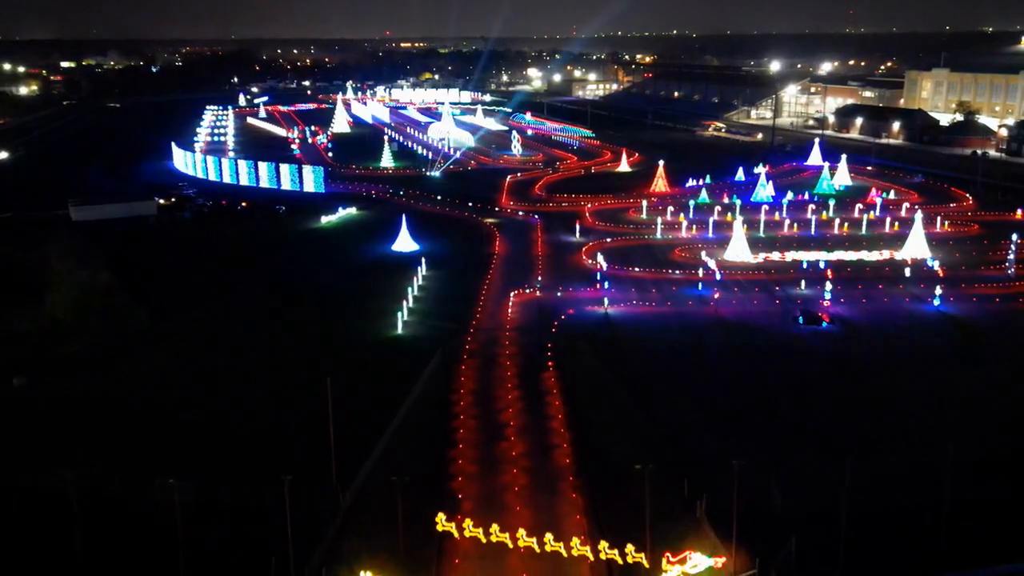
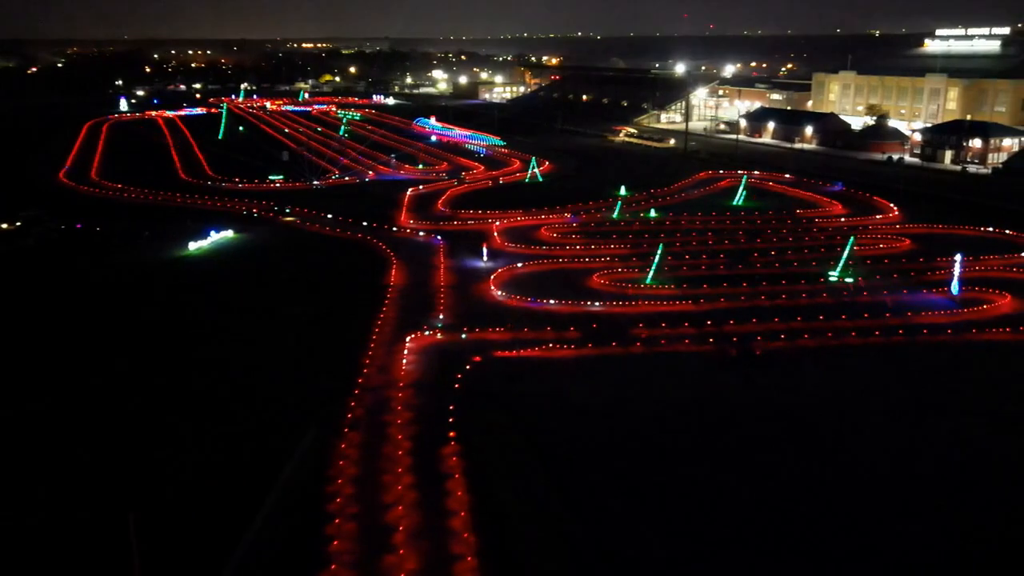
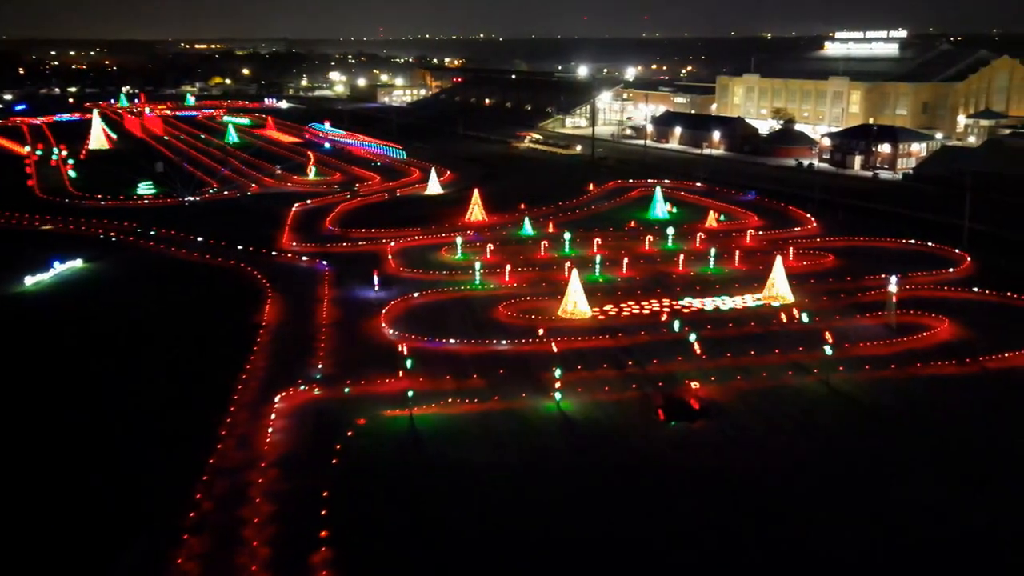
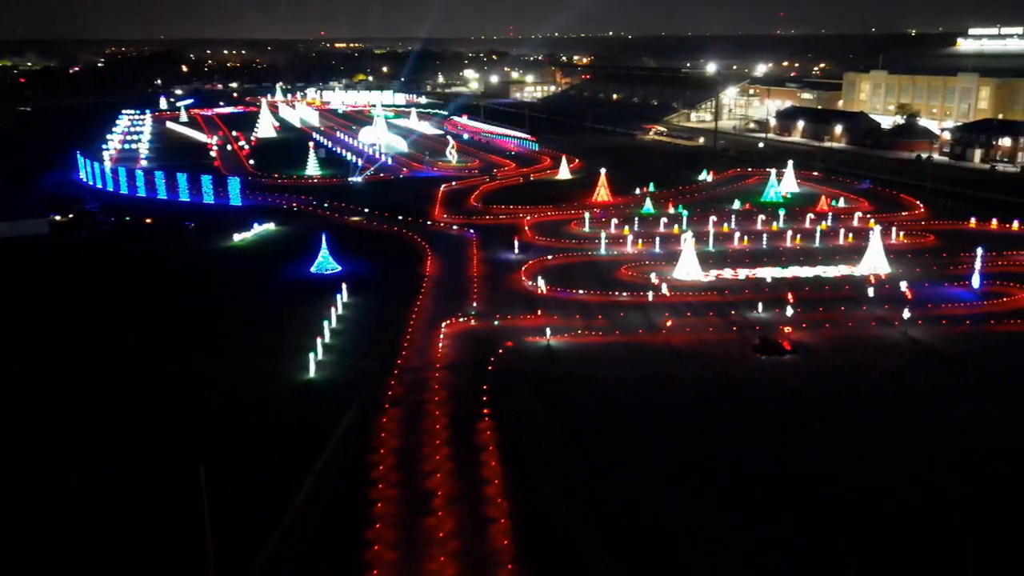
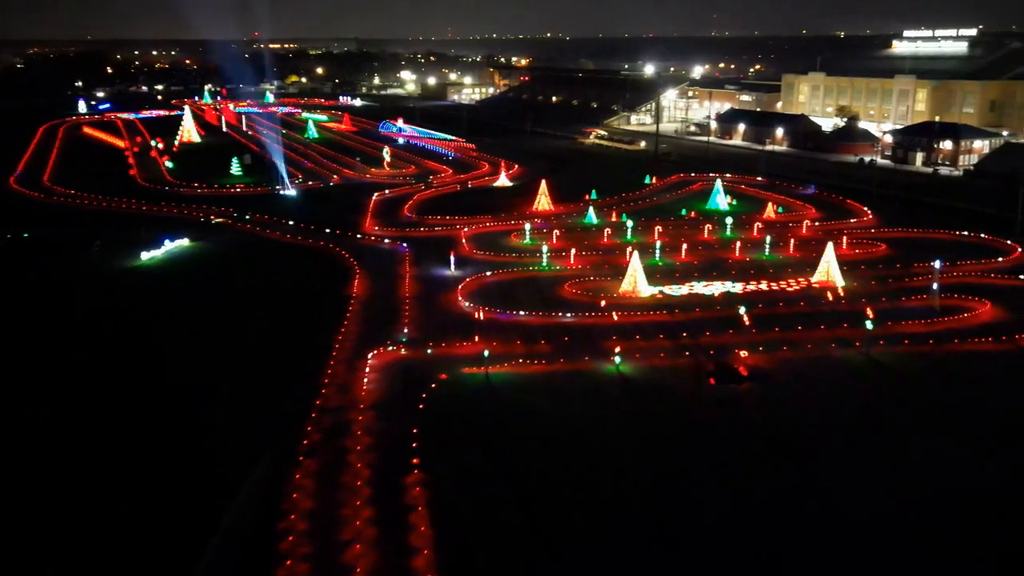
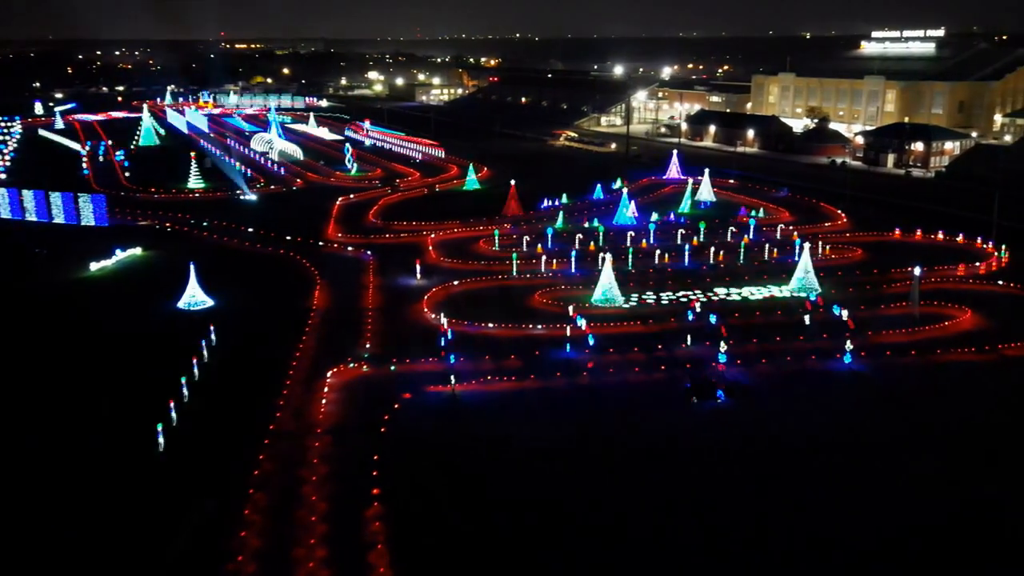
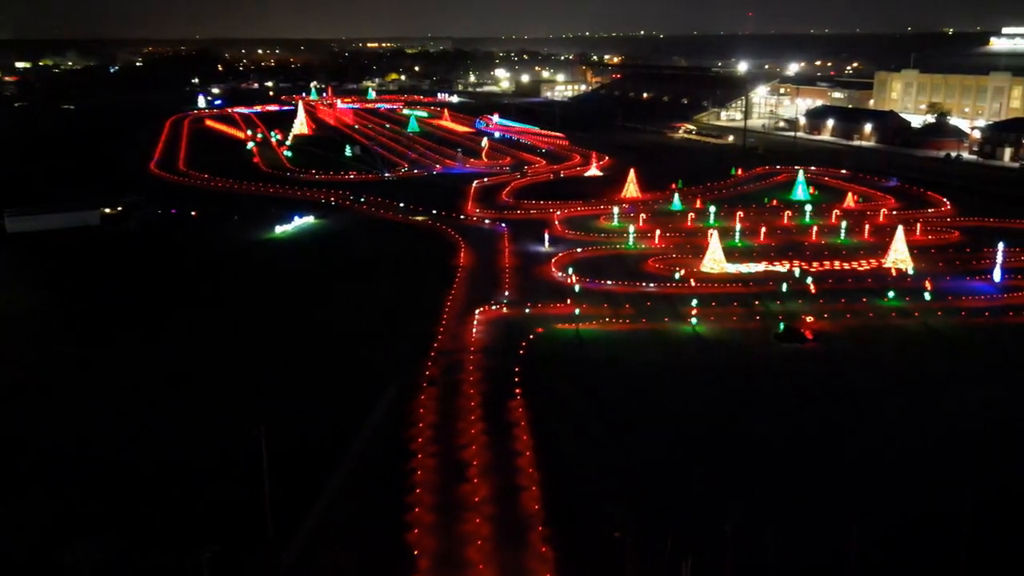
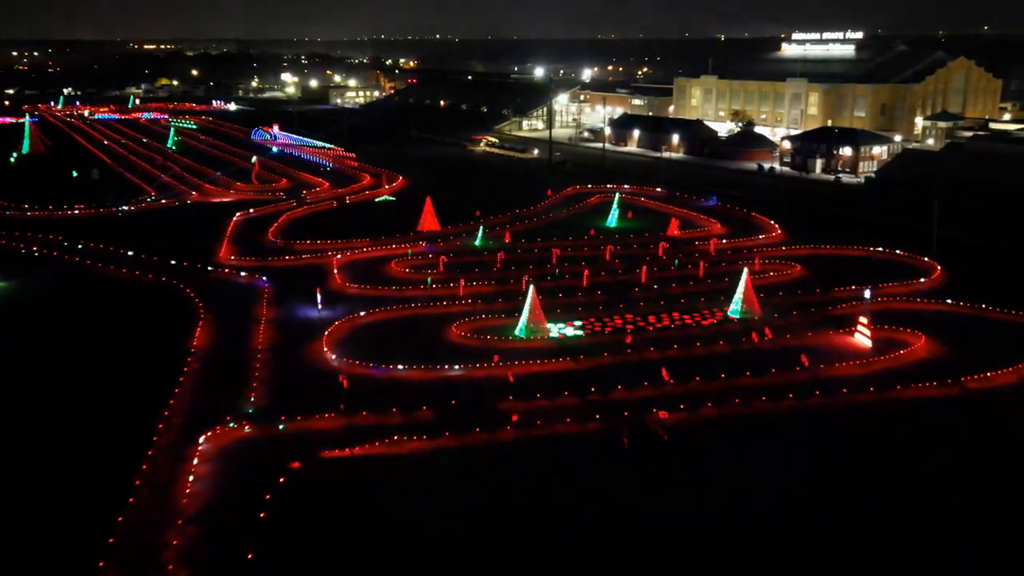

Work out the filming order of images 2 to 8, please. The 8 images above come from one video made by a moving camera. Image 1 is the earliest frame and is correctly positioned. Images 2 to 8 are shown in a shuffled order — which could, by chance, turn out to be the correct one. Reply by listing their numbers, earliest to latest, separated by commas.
7, 4, 2, 5, 6, 3, 8
